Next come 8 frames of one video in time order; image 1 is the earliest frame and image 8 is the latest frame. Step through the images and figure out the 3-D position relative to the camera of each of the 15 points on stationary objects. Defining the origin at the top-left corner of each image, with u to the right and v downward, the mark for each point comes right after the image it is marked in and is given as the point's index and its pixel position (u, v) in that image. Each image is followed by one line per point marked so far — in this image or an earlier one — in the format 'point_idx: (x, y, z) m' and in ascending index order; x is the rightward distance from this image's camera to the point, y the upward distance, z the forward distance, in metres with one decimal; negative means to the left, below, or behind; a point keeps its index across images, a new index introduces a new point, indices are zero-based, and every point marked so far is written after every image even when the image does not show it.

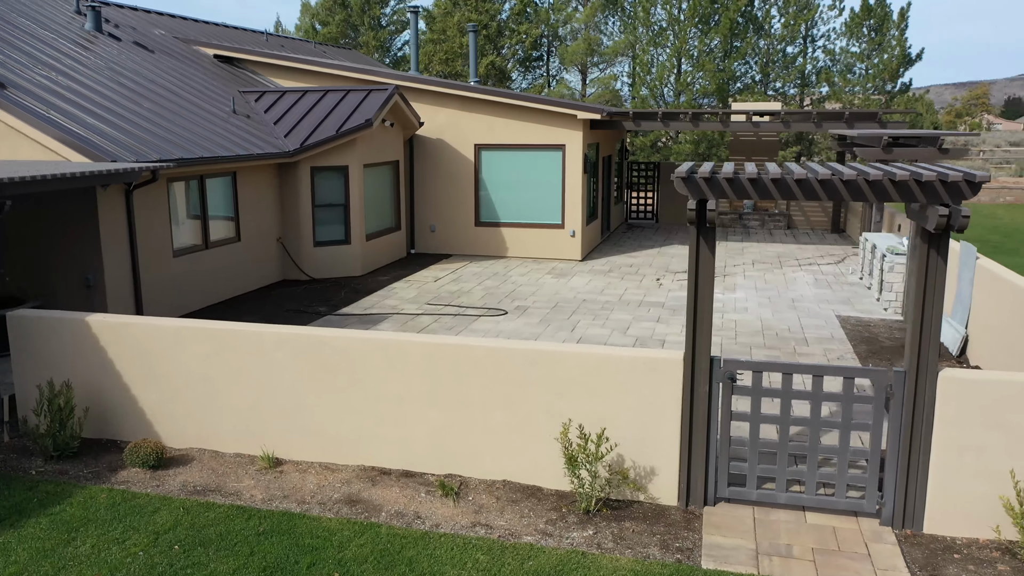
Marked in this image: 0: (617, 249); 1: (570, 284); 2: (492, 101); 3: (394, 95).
0: (+2.2, +0.8, +17.0) m
1: (+0.9, +0.1, +13.2) m
2: (-0.4, +3.4, +15.1) m
3: (-2.0, +3.2, +13.7) m
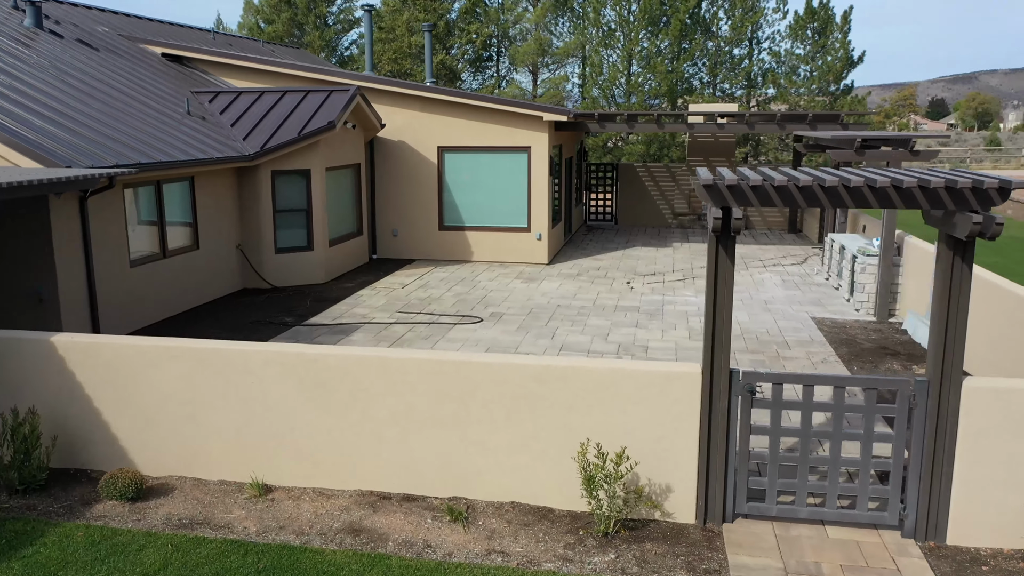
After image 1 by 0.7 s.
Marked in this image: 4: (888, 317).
0: (+1.4, +0.7, +16.8) m
1: (+0.4, 0.0, +12.9) m
2: (-1.0, +3.3, +14.8) m
3: (-2.5, +3.1, +13.2) m
4: (+5.1, -0.4, +11.1) m
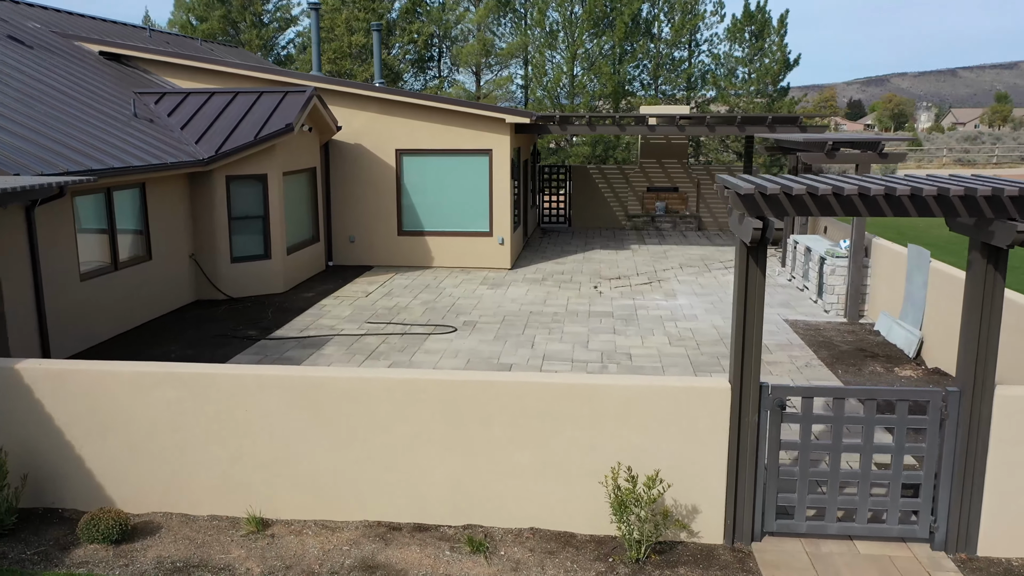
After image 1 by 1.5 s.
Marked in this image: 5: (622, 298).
0: (+0.6, +0.7, +16.6) m
1: (-0.1, -0.1, +12.7) m
2: (-1.7, +3.2, +14.4) m
3: (-3.1, +2.9, +12.7) m
4: (+4.7, -0.4, +11.2) m
5: (+1.7, -0.2, +12.6) m
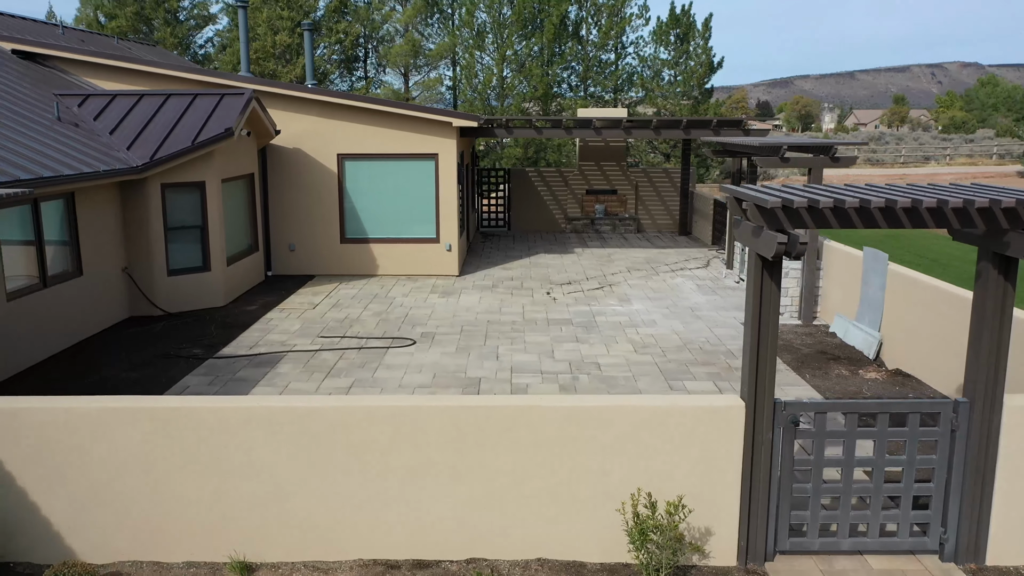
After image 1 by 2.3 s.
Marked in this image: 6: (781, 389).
0: (-0.5, +0.5, +16.3) m
1: (-0.7, -0.2, +12.3) m
2: (-2.6, +3.0, +13.9) m
3: (-3.8, +2.8, +12.1) m
4: (+4.1, -0.4, +11.3) m
5: (+1.0, -0.2, +12.4) m
6: (+2.8, -1.0, +8.5) m
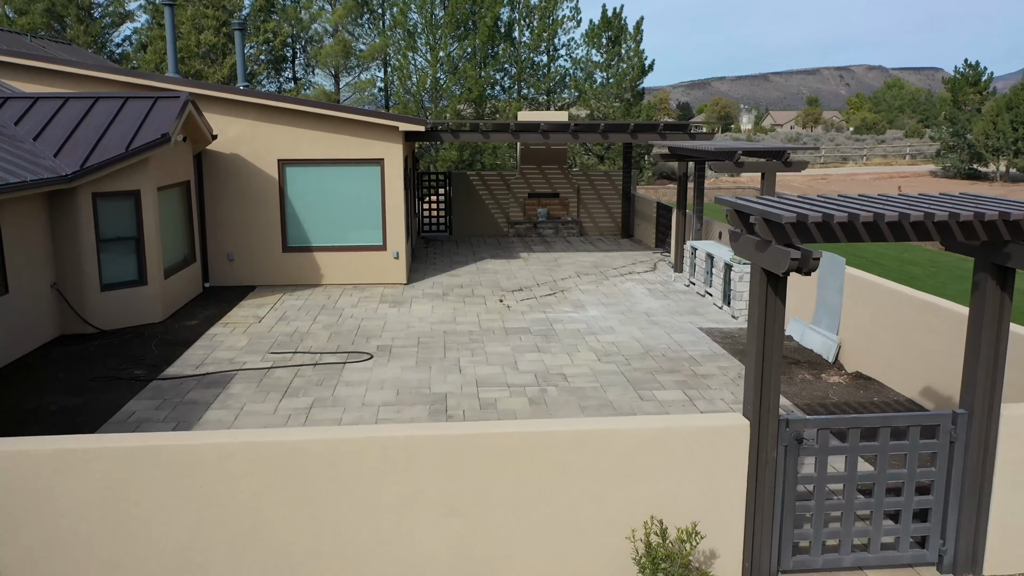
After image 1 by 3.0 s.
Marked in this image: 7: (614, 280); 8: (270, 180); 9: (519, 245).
0: (-1.5, +0.4, +16.0) m
1: (-1.4, -0.4, +12.0) m
2: (-3.5, +2.9, +13.4) m
3: (-4.5, +2.6, +11.5) m
4: (+3.5, -0.5, +11.4) m
5: (+0.3, -0.4, +12.2) m
6: (+2.5, -1.1, +8.5) m
7: (+1.8, +0.1, +14.6) m
8: (-4.0, +1.8, +13.6) m
9: (+0.2, +1.0, +18.8) m
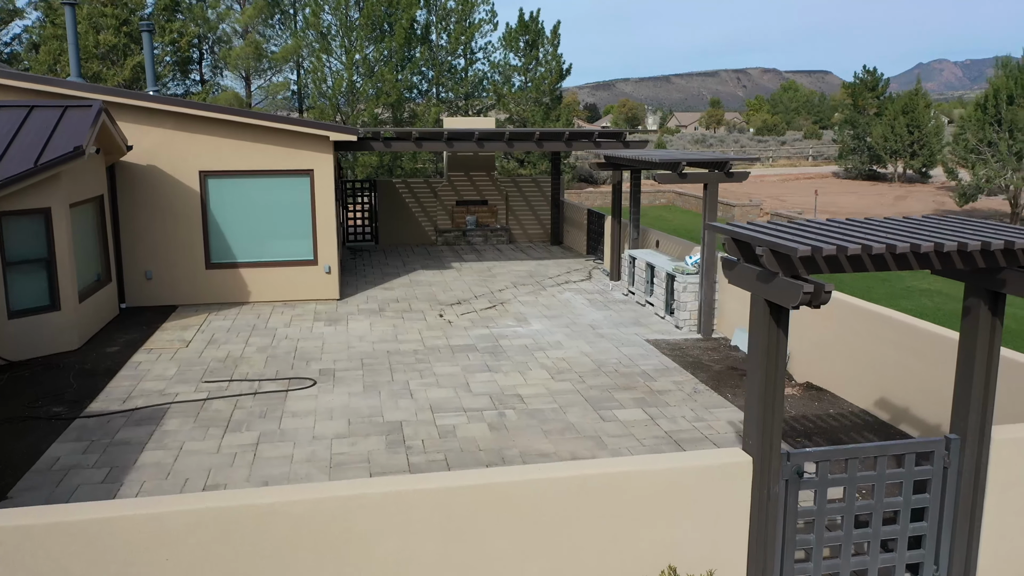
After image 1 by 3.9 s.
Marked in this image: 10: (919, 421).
0: (-2.8, +0.1, +15.5) m
1: (-2.2, -0.6, +11.5) m
2: (-4.5, +2.6, +12.6) m
3: (-5.3, +2.3, +10.7) m
4: (+2.8, -0.6, +11.4) m
5: (-0.5, -0.6, +11.9) m
6: (+2.0, -1.3, +8.4) m
7: (+0.7, 0.0, +14.4) m
8: (-5.0, +1.5, +12.8) m
9: (-1.4, +0.8, +18.5) m
10: (+3.8, -1.2, +7.6) m
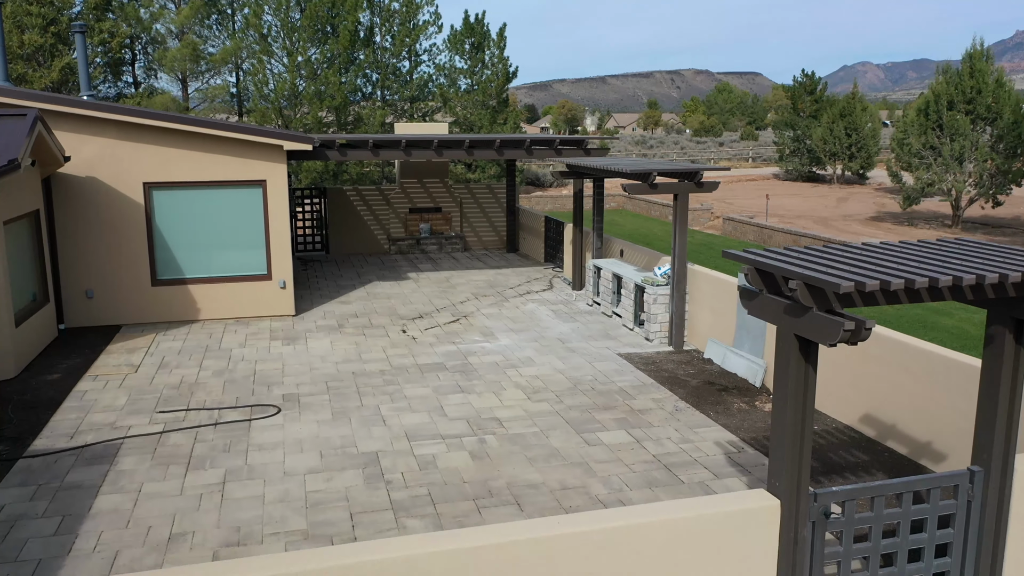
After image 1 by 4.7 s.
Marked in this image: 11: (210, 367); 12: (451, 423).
0: (-3.5, -0.1, +14.9) m
1: (-2.6, -0.9, +11.0) m
2: (-5.0, +2.3, +12.0) m
3: (-5.7, +2.0, +9.9) m
4: (+2.3, -0.8, +11.3) m
5: (-1.0, -0.8, +11.5) m
6: (+1.8, -1.4, +8.2) m
7: (+0.1, -0.2, +14.1) m
8: (-5.5, +1.2, +12.1) m
9: (-2.3, +0.5, +18.0) m
10: (+3.6, -1.4, +7.5) m
11: (-3.8, -1.0, +10.2) m
12: (-0.6, -1.4, +8.4) m
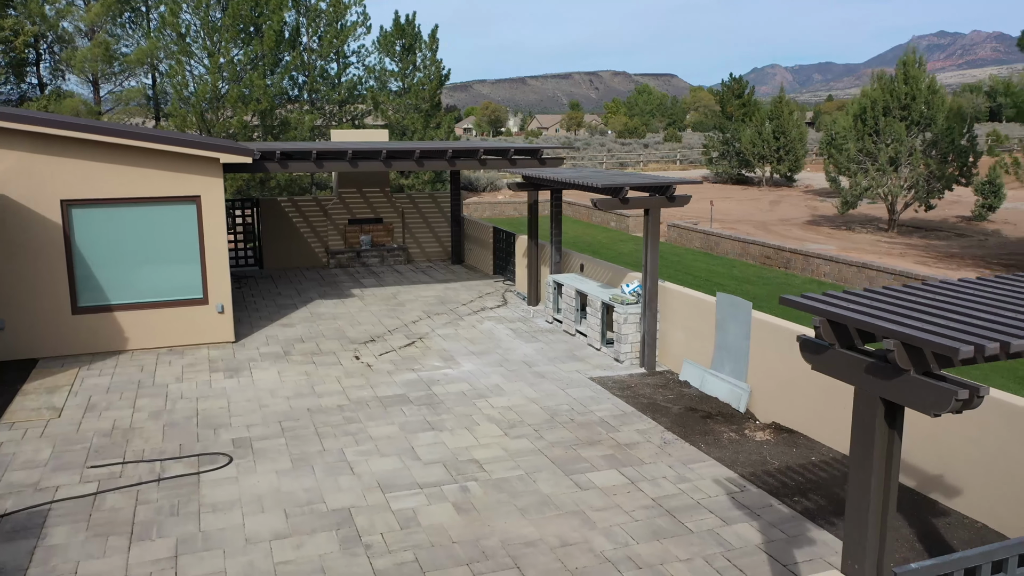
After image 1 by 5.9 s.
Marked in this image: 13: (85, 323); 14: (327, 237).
0: (-4.3, -0.5, +13.8) m
1: (-3.0, -1.2, +10.0) m
2: (-5.6, +1.9, +10.8) m
3: (-6.0, +1.6, +8.7) m
4: (+1.9, -1.0, +10.8) m
5: (-1.5, -1.1, +10.7) m
6: (+1.7, -1.7, +7.7) m
7: (-0.7, -0.5, +13.4) m
8: (-6.1, +0.8, +10.9) m
9: (-3.4, +0.2, +17.0) m
10: (+3.5, -1.6, +7.2) m
11: (-4.1, -1.3, +9.2) m
12: (-0.8, -1.7, +7.7) m
13: (-5.8, -0.5, +11.3) m
14: (-4.2, +1.1, +18.5) m
